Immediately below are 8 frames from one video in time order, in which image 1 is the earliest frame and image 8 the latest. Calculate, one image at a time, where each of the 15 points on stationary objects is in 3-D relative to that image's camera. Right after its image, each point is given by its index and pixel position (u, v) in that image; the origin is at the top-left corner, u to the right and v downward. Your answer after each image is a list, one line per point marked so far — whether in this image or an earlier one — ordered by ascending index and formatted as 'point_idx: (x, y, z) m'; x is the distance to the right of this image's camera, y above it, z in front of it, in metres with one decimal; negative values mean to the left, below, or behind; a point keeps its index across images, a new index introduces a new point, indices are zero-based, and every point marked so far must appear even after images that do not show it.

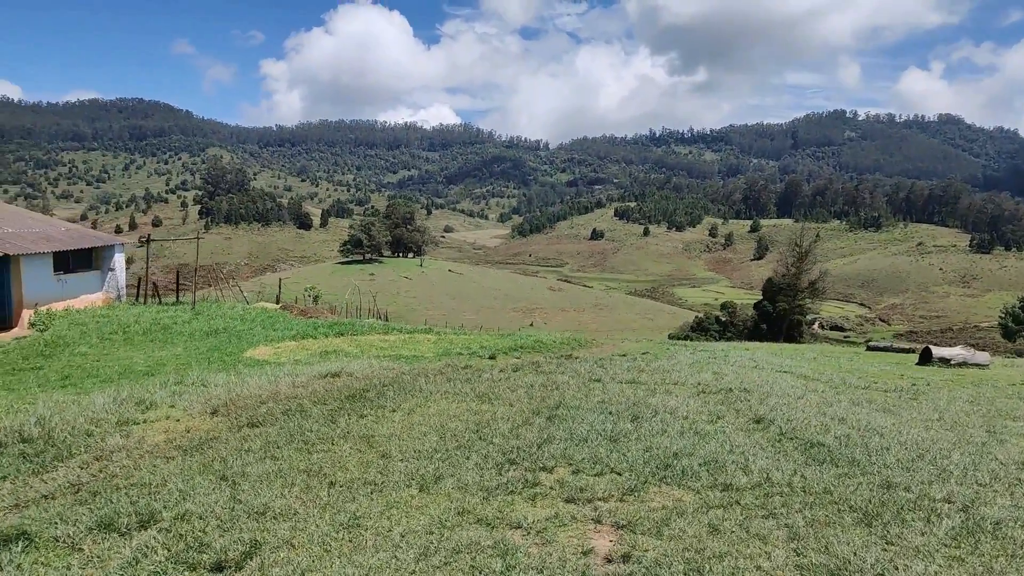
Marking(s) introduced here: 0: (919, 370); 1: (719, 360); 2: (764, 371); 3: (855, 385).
0: (+10.8, -2.2, +19.7) m
1: (+5.3, -1.8, +18.6) m
2: (+5.5, -1.8, +16.1) m
3: (+7.1, -1.9, +15.0) m
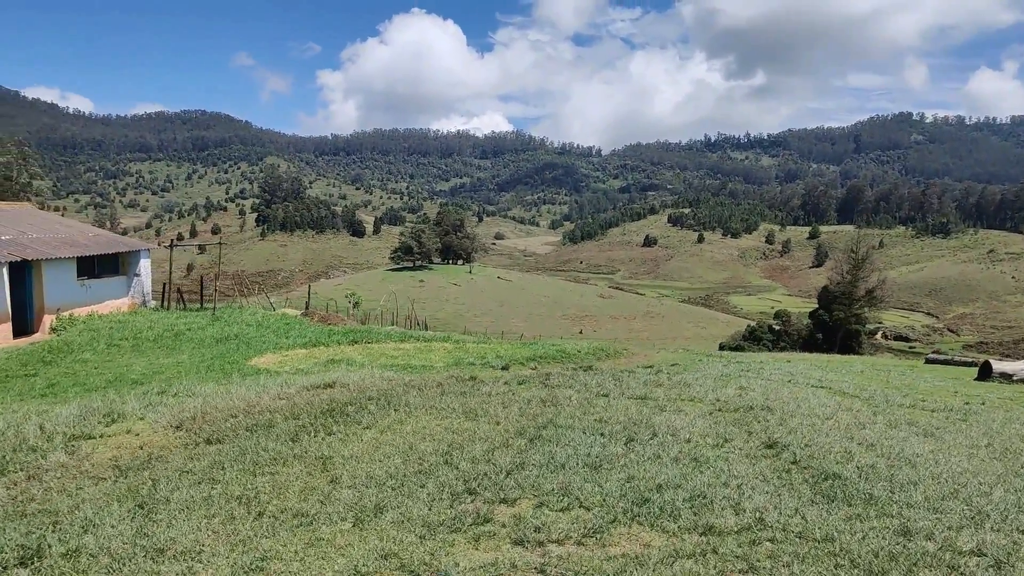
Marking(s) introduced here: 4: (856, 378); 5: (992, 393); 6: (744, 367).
0: (+11.3, -2.4, +18.2) m
1: (+5.8, -2.0, +17.5) m
2: (+5.8, -2.0, +14.9) m
3: (+7.3, -2.1, +13.7) m
4: (+9.0, -2.3, +19.4) m
5: (+10.7, -2.3, +16.7) m
6: (+6.3, -2.1, +19.9) m
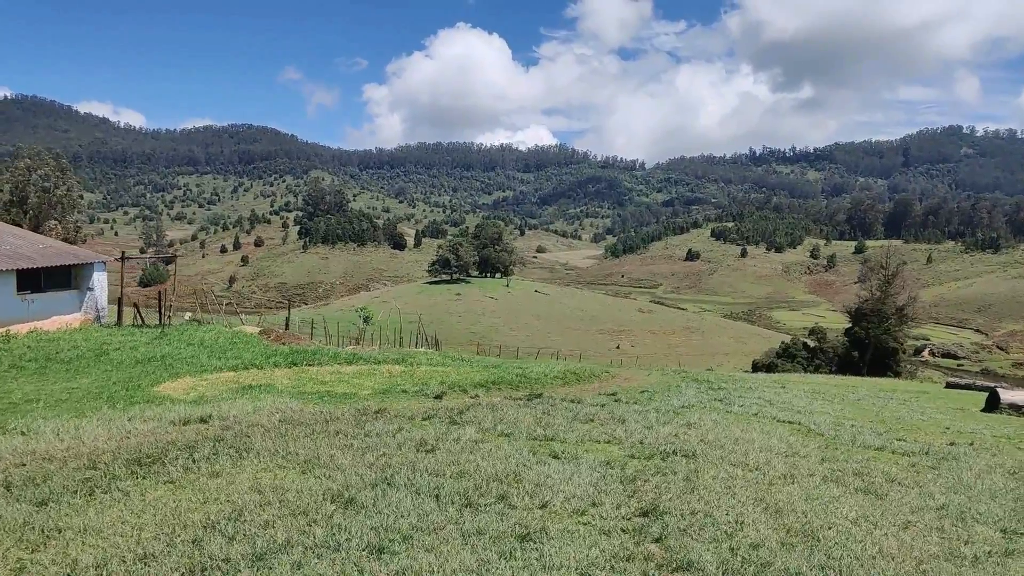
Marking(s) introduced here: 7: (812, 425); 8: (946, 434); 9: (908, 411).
0: (+10.1, -2.9, +16.3) m
1: (+4.6, -2.5, +15.8) m
2: (+4.5, -2.4, +13.3) m
3: (+5.9, -2.5, +12.0) m
4: (+7.9, -2.8, +17.6) m
5: (+9.4, -2.8, +14.9) m
6: (+5.2, -2.6, +18.2) m
7: (+5.8, -2.5, +13.7) m
8: (+8.3, -2.7, +13.9) m
9: (+9.4, -2.9, +17.8) m
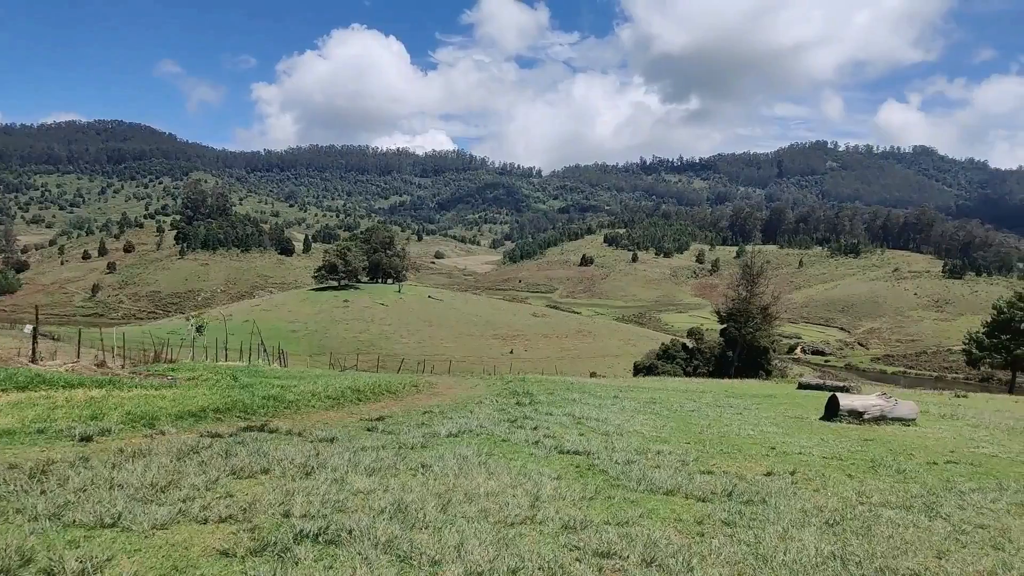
0: (+5.5, -2.8, +13.8) m
1: (+0.1, -2.3, +12.6) m
2: (+0.3, -2.3, +10.1) m
3: (+2.0, -2.3, +9.0) m
4: (+3.1, -2.7, +14.8) m
5: (+5.0, -2.6, +12.3) m
6: (+0.4, -2.5, +15.1) m
7: (+1.6, -2.4, +10.6) m
8: (+4.1, -2.6, +11.2) m
9: (+4.6, -2.8, +15.2) m
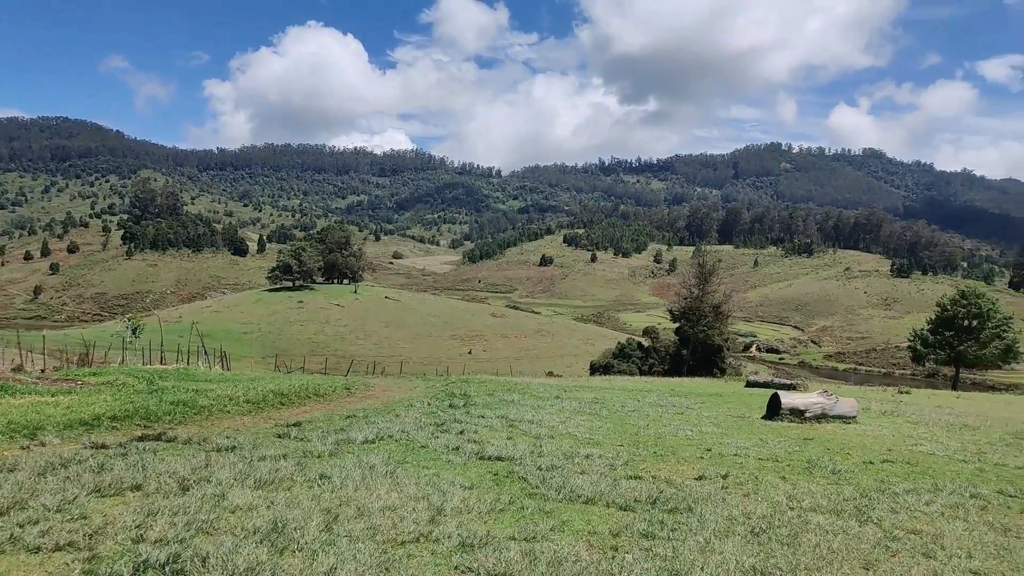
0: (+4.3, -2.7, +13.4) m
1: (-1.1, -2.3, +11.9) m
2: (-0.7, -2.2, +9.4) m
3: (+1.0, -2.3, +8.4) m
4: (+1.8, -2.6, +14.2) m
5: (+3.8, -2.6, +11.9) m
6: (-0.9, -2.4, +14.4) m
7: (+0.5, -2.3, +10.0) m
8: (+3.0, -2.5, +10.8) m
9: (+3.3, -2.7, +14.7) m
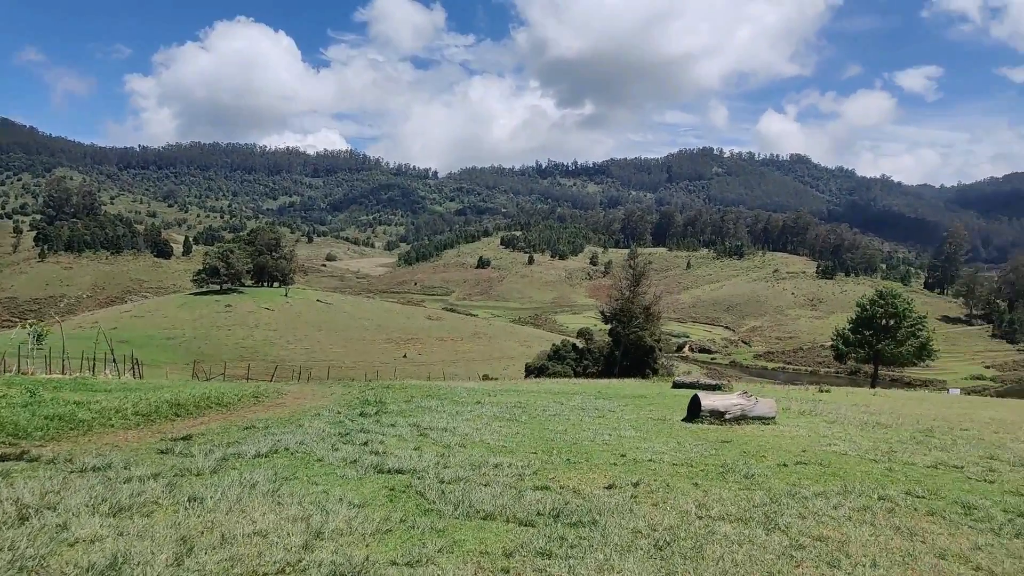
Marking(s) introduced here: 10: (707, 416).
0: (+2.7, -2.7, +13.2) m
1: (-2.5, -2.3, +11.2) m
2: (-1.9, -2.2, +8.7) m
3: (-0.1, -2.3, +7.9) m
4: (+0.2, -2.6, +13.8) m
5: (+2.4, -2.6, +11.6) m
6: (-2.5, -2.4, +13.7) m
7: (-0.7, -2.3, +9.4) m
8: (+1.6, -2.5, +10.4) m
9: (+1.7, -2.7, +14.4) m
10: (+4.0, -2.6, +15.5) m
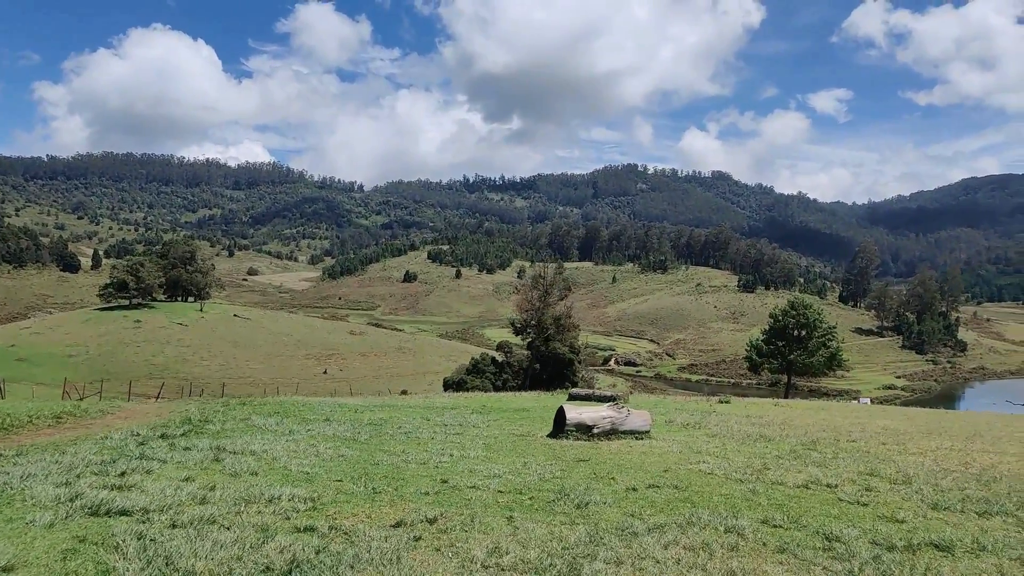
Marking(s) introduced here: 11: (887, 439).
0: (+0.1, -2.6, +11.4) m
1: (-4.9, -2.2, +8.9) m
2: (-4.2, -2.1, +6.5) m
3: (-2.3, -2.1, +5.9) m
4: (-2.5, -2.6, +11.8) m
5: (-0.1, -2.5, +9.8) m
6: (-5.2, -2.4, +11.4) m
7: (-3.0, -2.2, +7.4) m
8: (-0.8, -2.4, +8.5) m
9: (-1.1, -2.7, +12.5) m
10: (+1.1, -2.6, +13.8) m
11: (+7.7, -3.1, +15.4) m
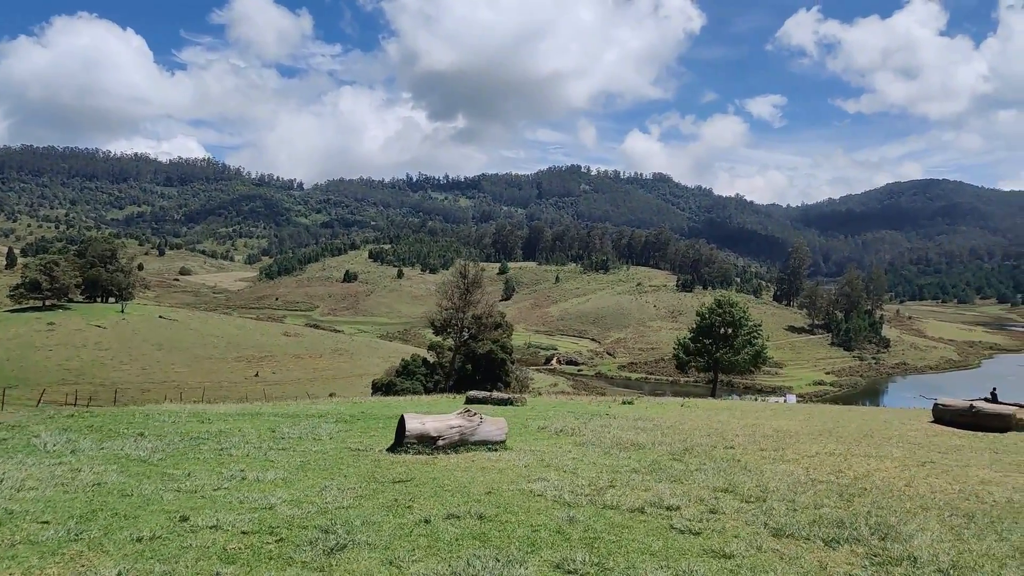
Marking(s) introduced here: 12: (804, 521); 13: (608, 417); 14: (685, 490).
0: (-2.5, -2.5, +9.6) m
1: (-7.3, -2.1, +6.7) m
2: (-6.3, -1.9, +4.4) m
3: (-4.4, -2.0, +3.9) m
4: (-5.1, -2.5, +9.7) m
5: (-2.5, -2.3, +8.0) m
6: (-7.7, -2.3, +9.2) m
7: (-5.3, -2.0, +5.3) m
8: (-3.1, -2.2, +6.6) m
9: (-3.7, -2.5, +10.6) m
10: (-1.6, -2.5, +12.1) m
11: (+4.9, -2.9, +14.2) m
12: (+3.1, -2.4, +7.9) m
13: (+2.4, -3.3, +19.0) m
14: (+2.1, -2.5, +9.3) m
